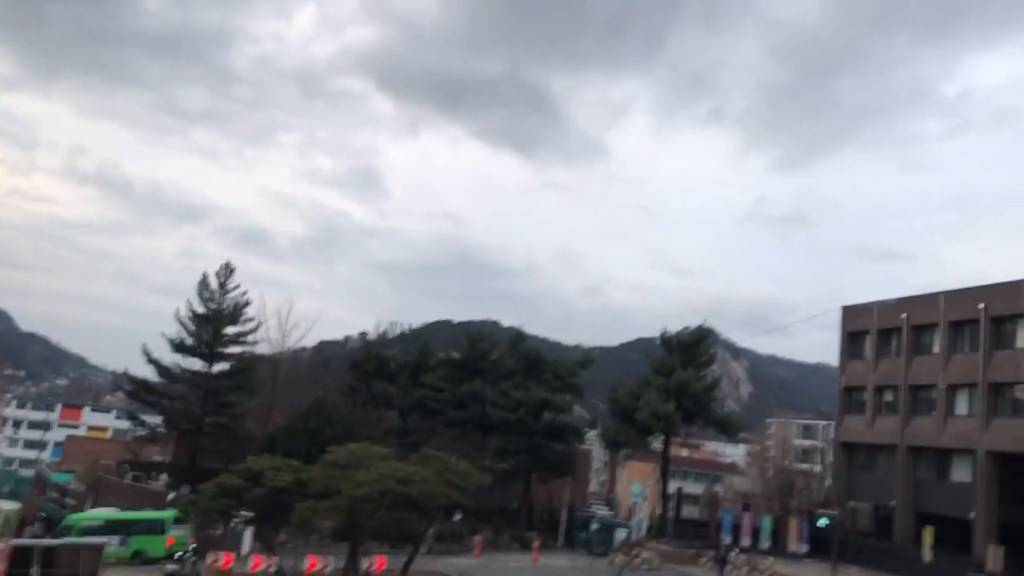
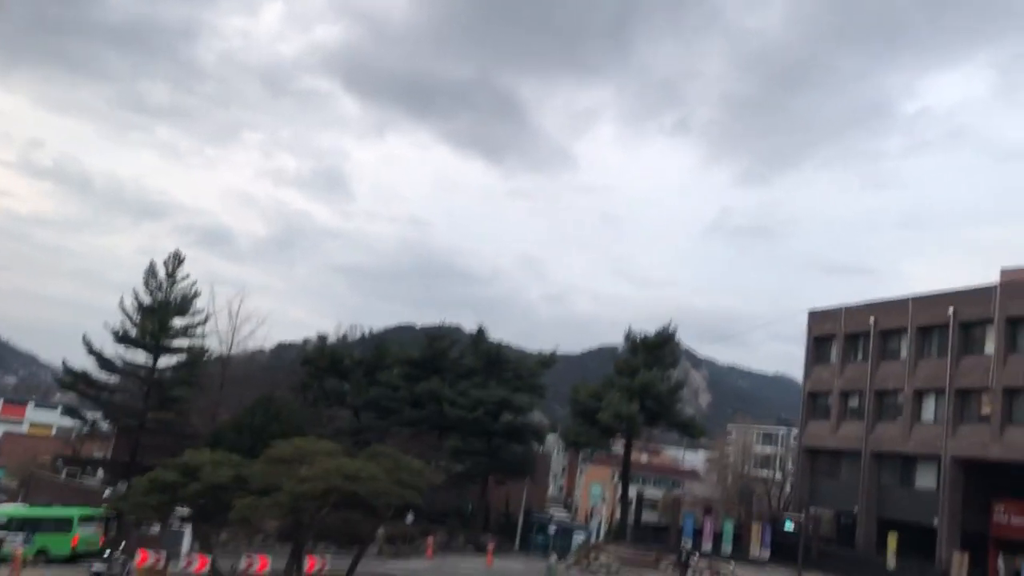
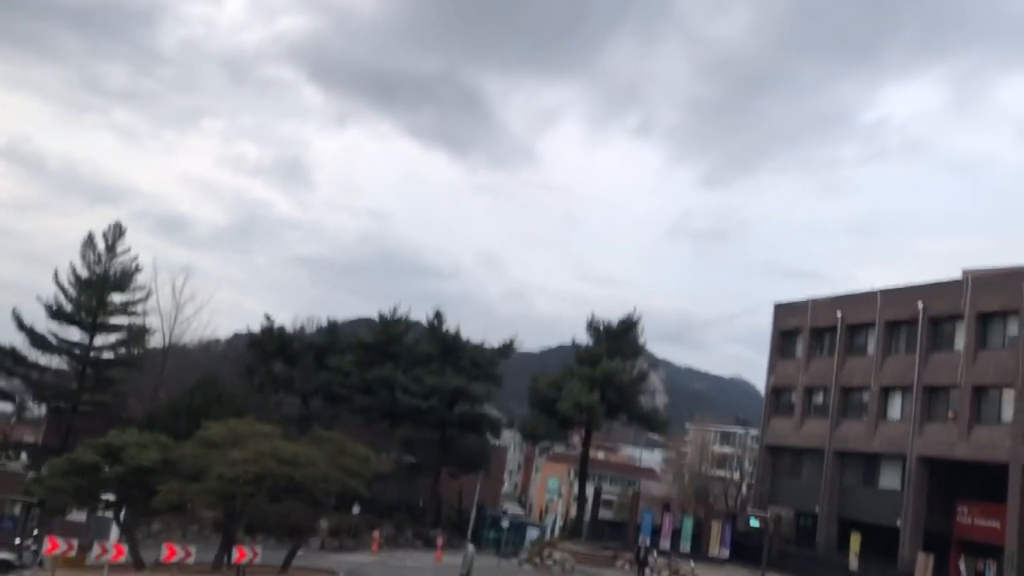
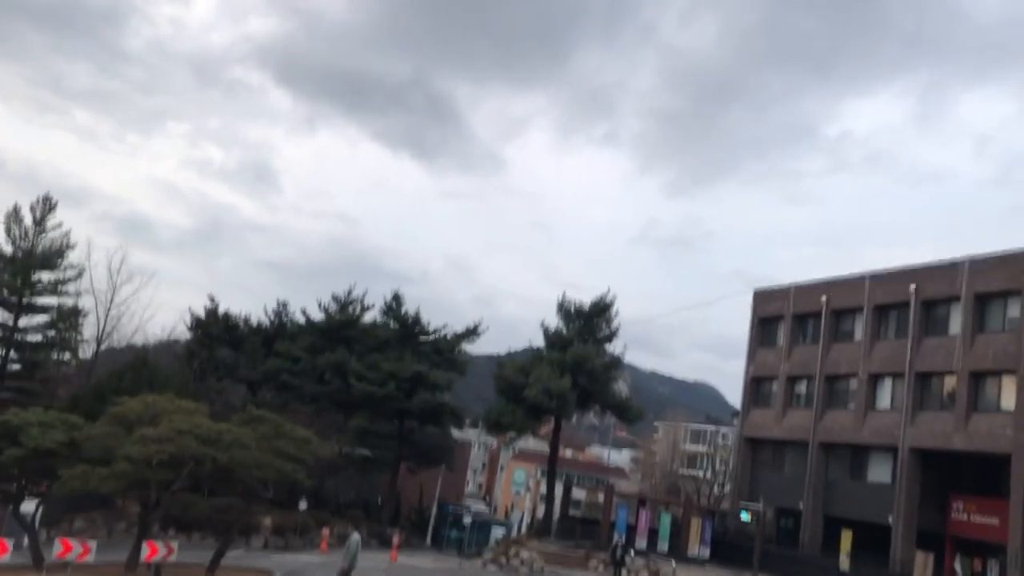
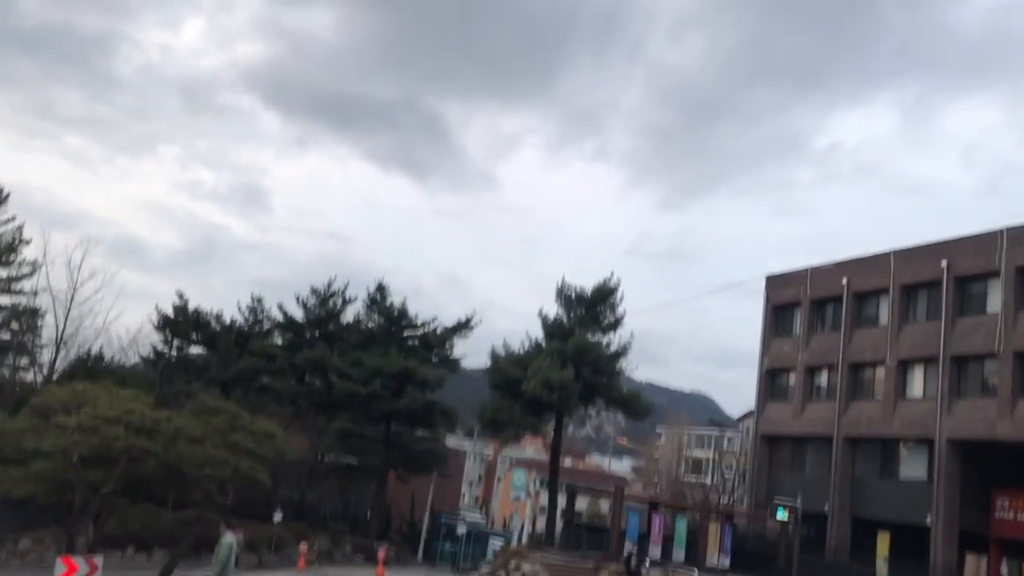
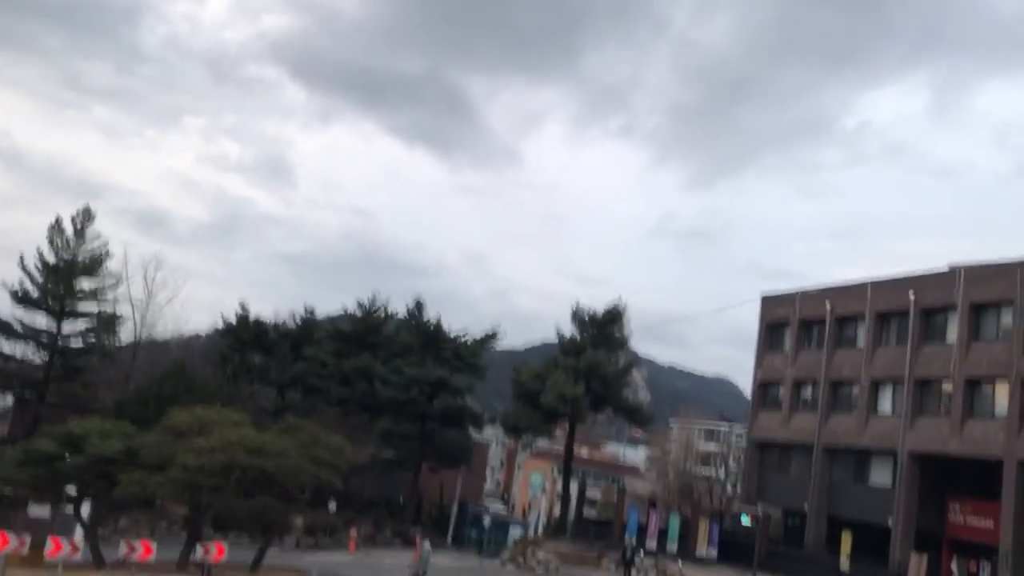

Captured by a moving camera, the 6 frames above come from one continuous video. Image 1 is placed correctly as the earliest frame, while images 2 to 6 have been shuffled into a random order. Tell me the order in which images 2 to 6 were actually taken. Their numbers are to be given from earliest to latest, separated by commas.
2, 3, 6, 4, 5
